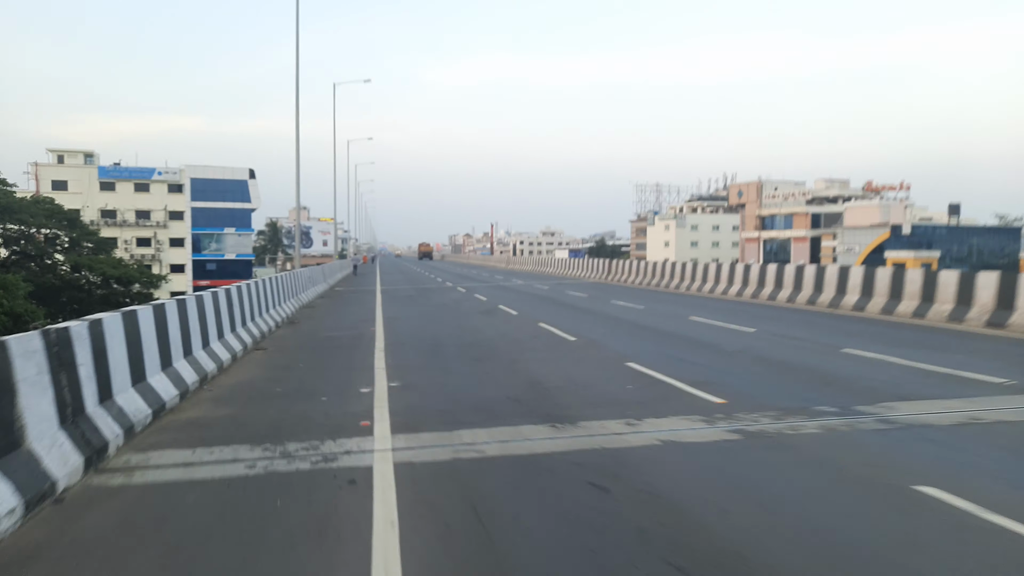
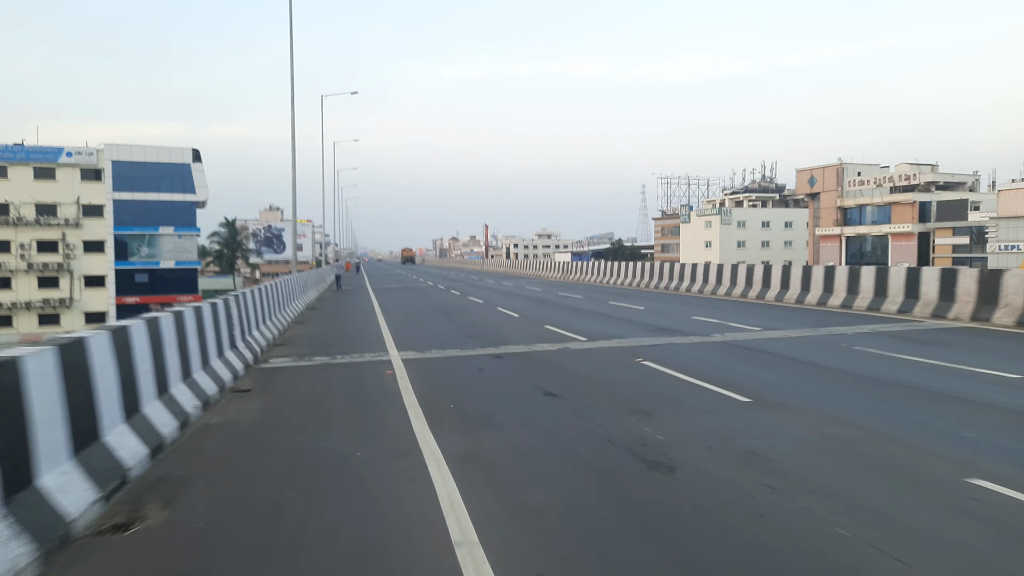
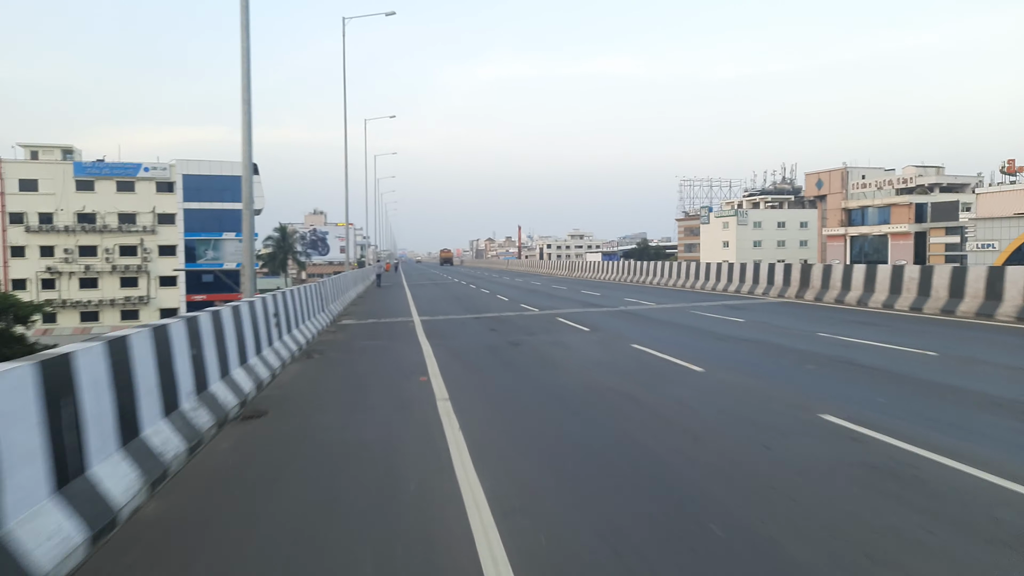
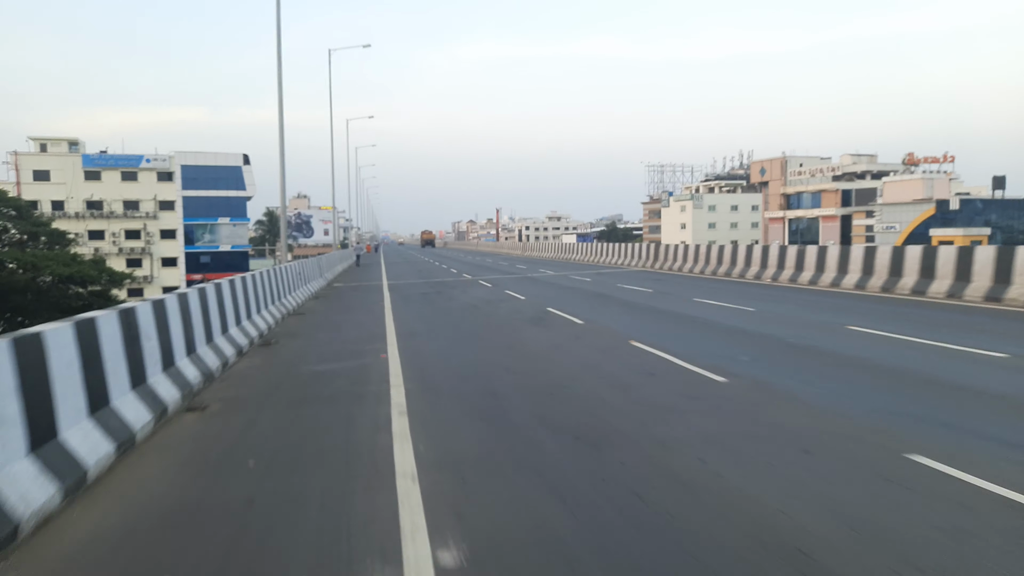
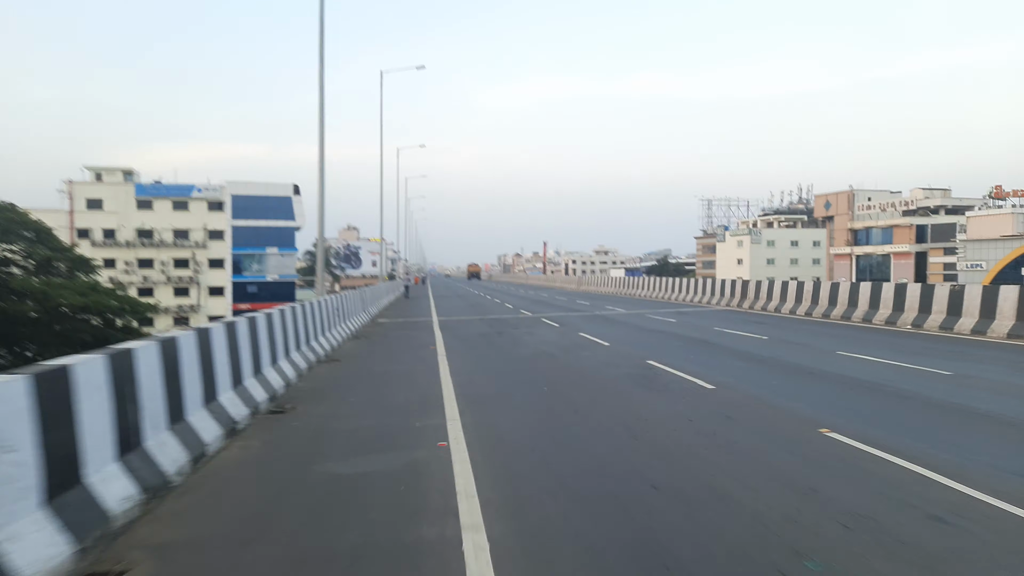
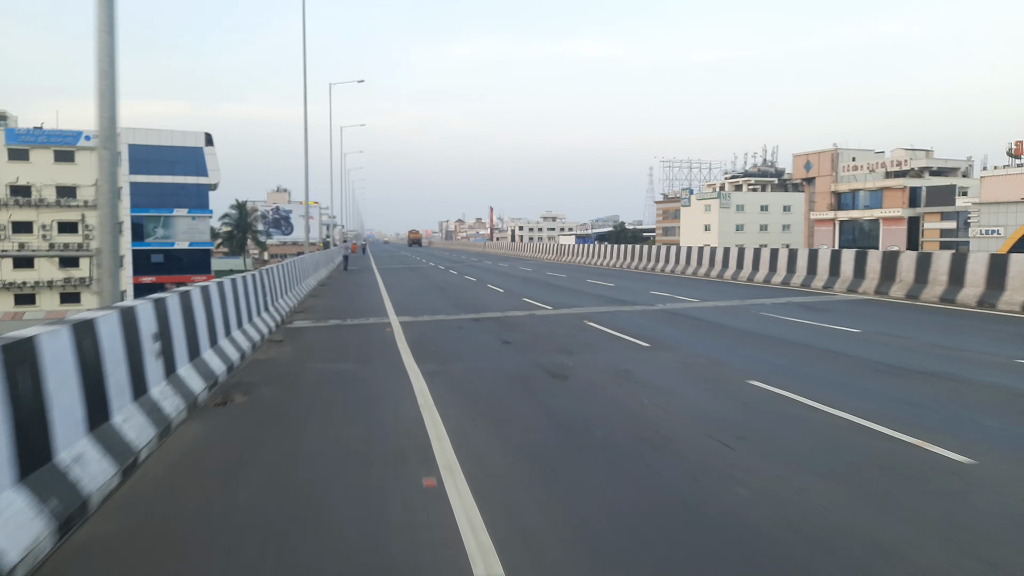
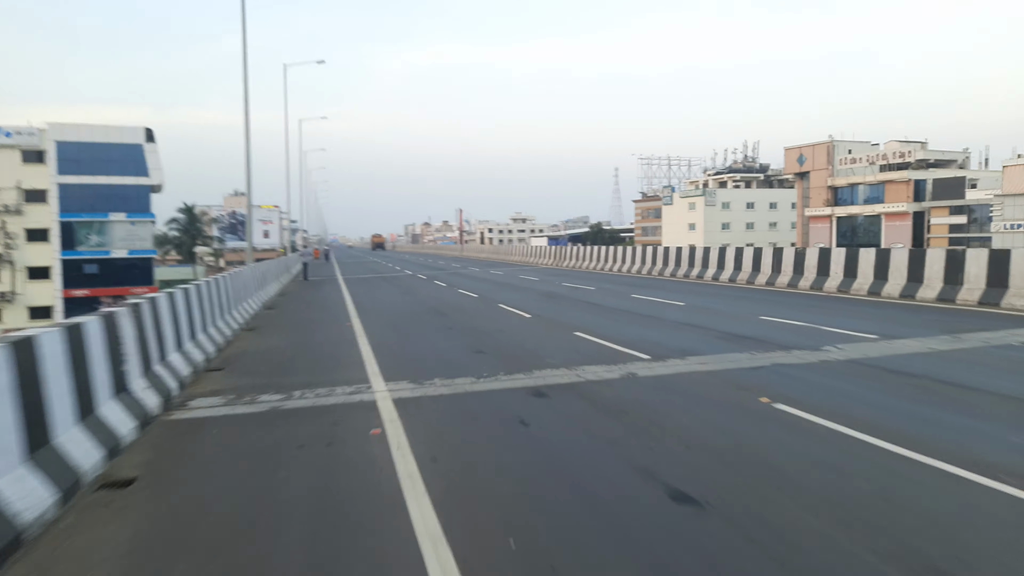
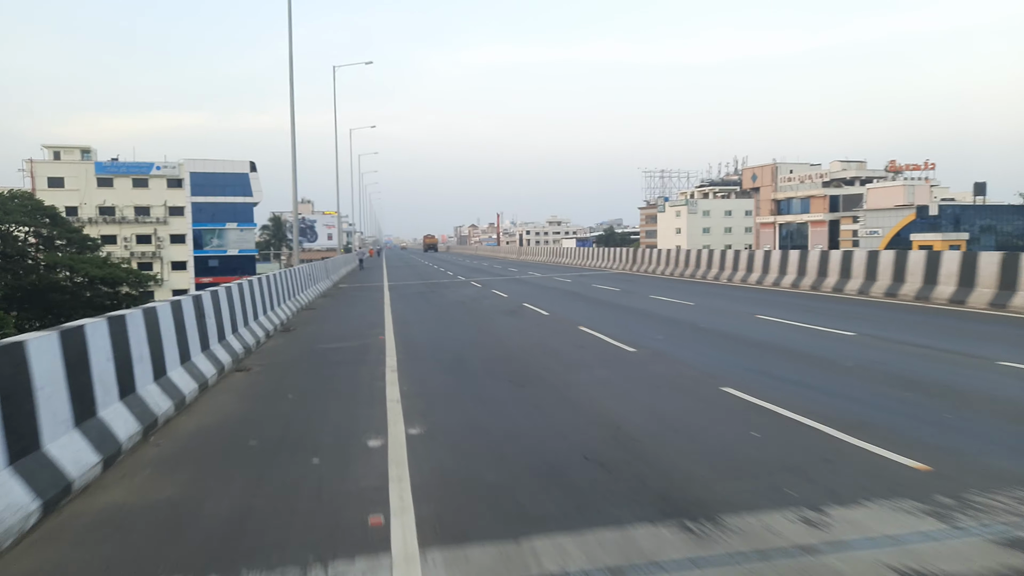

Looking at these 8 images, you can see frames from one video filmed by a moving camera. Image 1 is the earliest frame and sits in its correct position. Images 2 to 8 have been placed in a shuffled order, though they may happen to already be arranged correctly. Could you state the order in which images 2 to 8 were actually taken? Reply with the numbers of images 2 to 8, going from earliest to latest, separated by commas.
8, 4, 5, 3, 6, 2, 7
